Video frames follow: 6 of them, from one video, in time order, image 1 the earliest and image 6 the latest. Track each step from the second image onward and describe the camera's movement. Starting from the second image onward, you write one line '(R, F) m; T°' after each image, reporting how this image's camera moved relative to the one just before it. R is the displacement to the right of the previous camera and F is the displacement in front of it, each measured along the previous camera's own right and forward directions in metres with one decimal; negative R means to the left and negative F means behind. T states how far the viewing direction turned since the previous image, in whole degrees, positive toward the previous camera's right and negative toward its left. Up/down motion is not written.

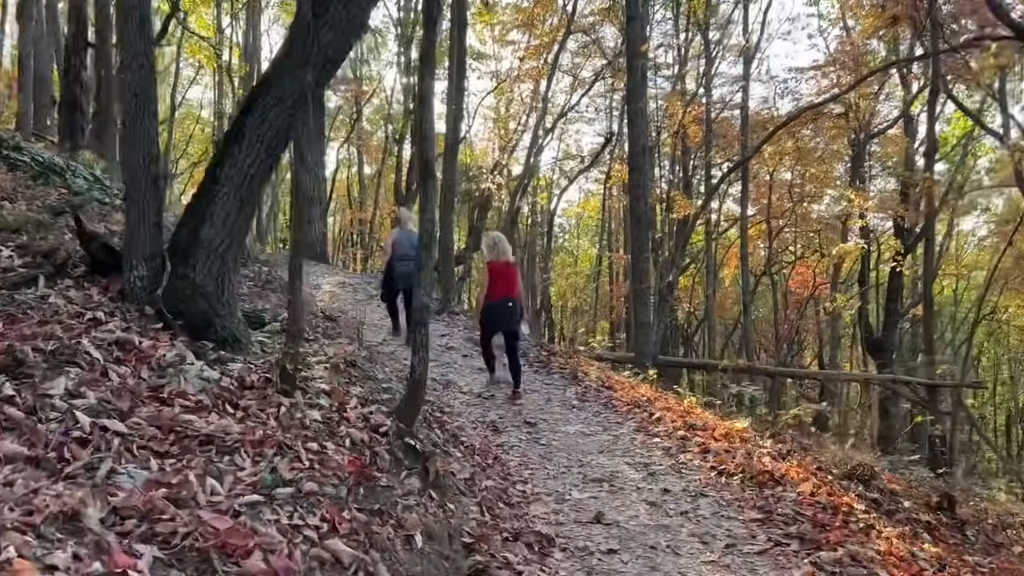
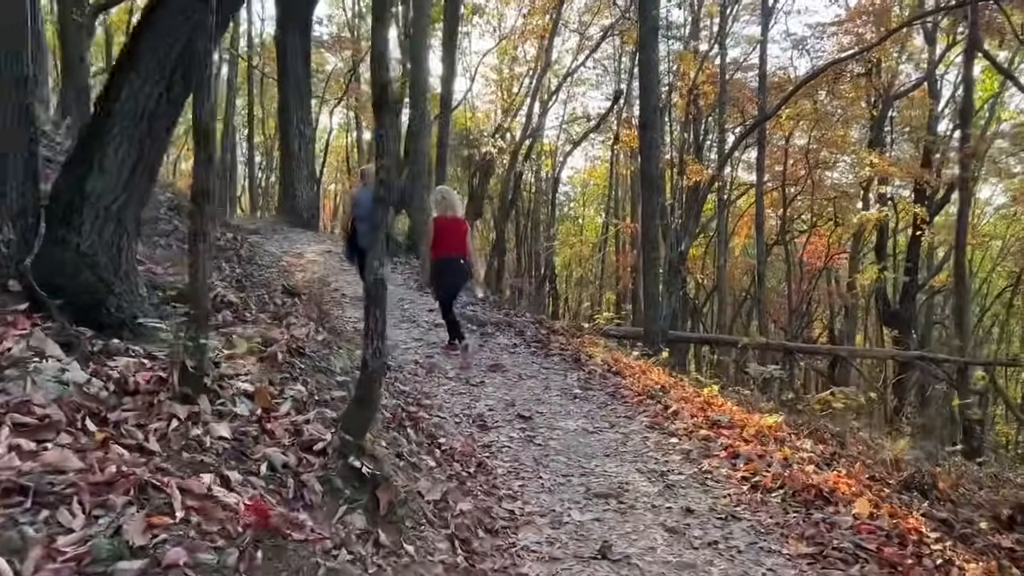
(+0.1, +1.3) m; 0°
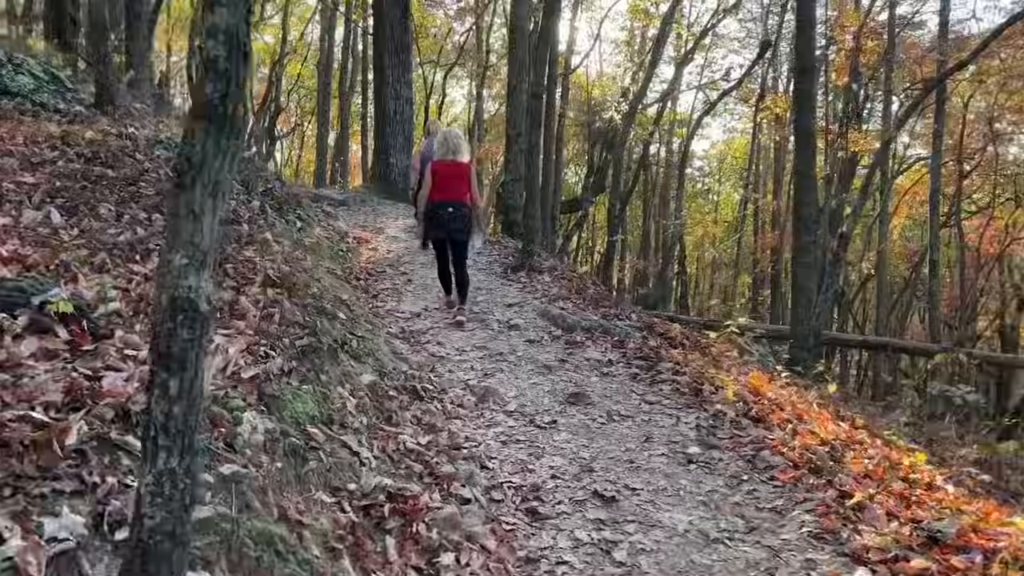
(+0.3, +2.7) m; -9°
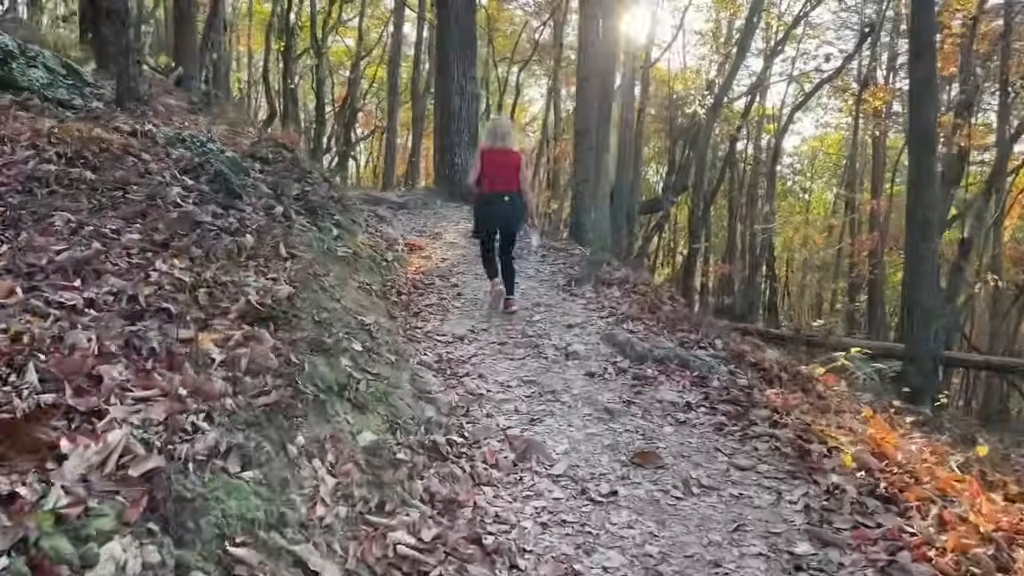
(+0.2, +1.3) m; -6°
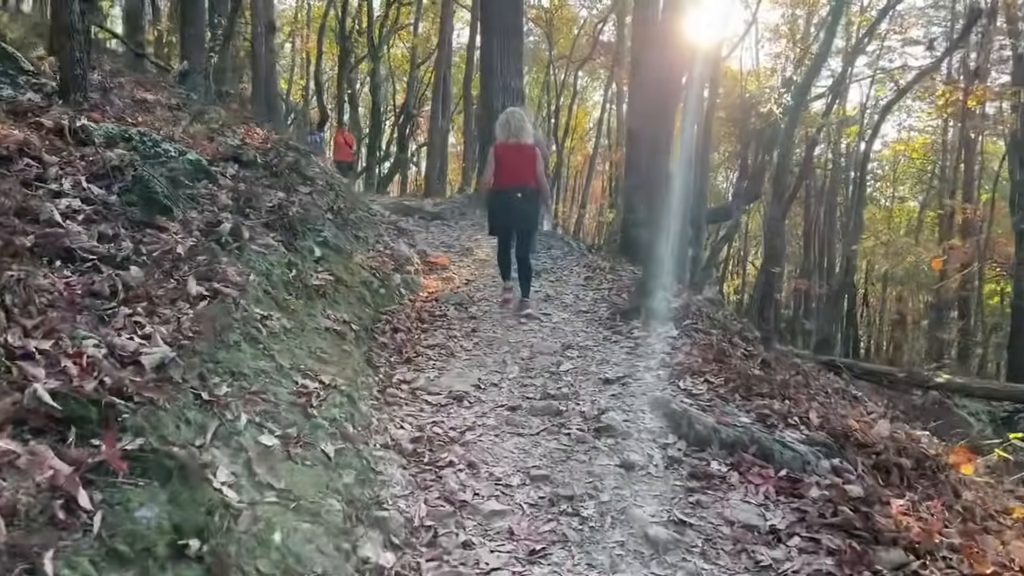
(+0.3, +1.8) m; -5°
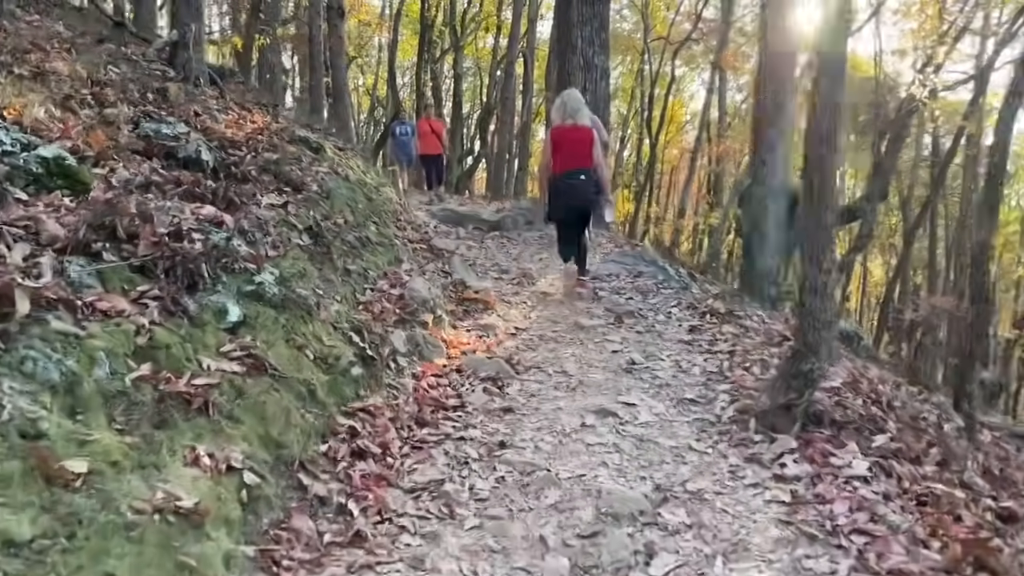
(+0.2, +3.0) m; -6°
